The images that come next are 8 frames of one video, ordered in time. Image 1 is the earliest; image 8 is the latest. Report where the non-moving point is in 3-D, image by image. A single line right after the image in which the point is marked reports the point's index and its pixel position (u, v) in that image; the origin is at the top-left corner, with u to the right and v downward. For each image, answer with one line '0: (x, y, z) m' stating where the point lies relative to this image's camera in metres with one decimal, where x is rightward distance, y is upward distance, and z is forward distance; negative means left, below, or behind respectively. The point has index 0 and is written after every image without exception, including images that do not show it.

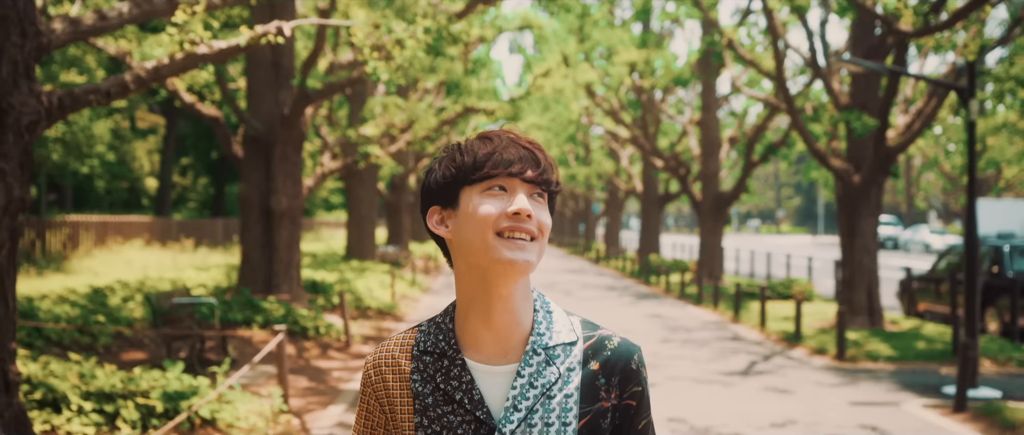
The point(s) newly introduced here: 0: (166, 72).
0: (-2.6, +1.1, +7.2) m
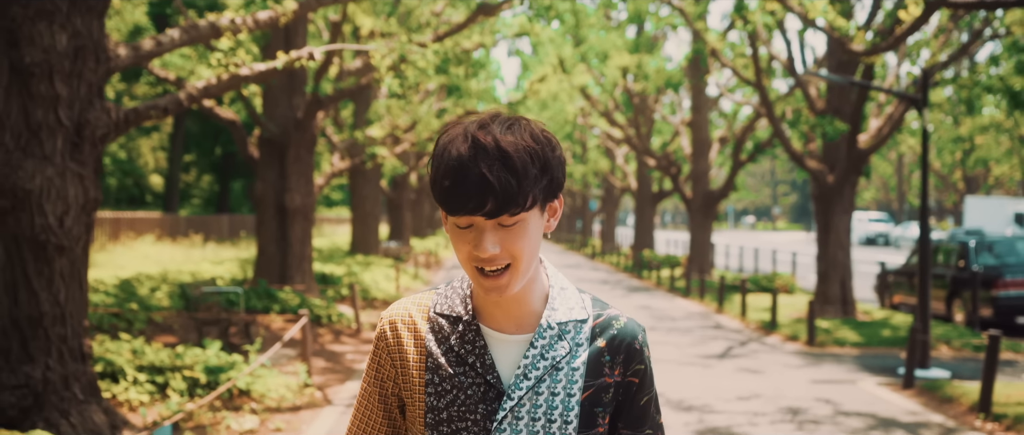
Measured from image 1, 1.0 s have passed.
0: (-2.6, +1.1, +8.3) m
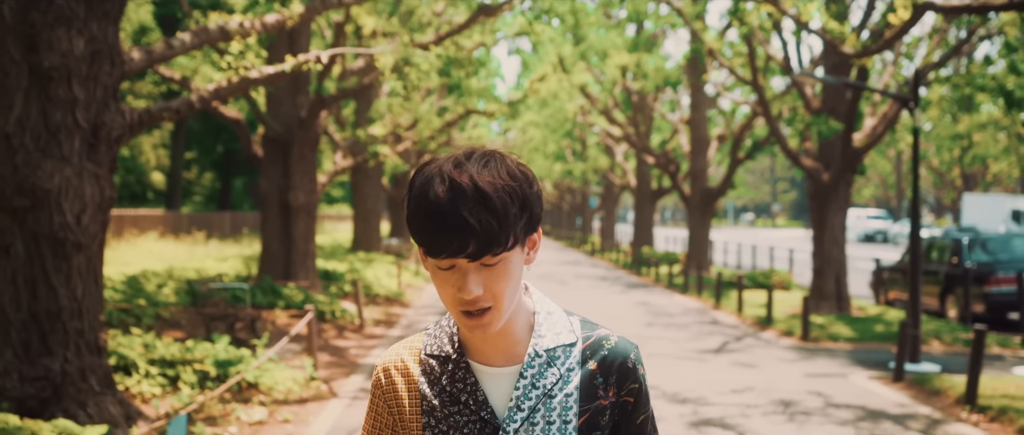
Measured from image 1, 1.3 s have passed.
0: (-2.6, +1.1, +8.6) m
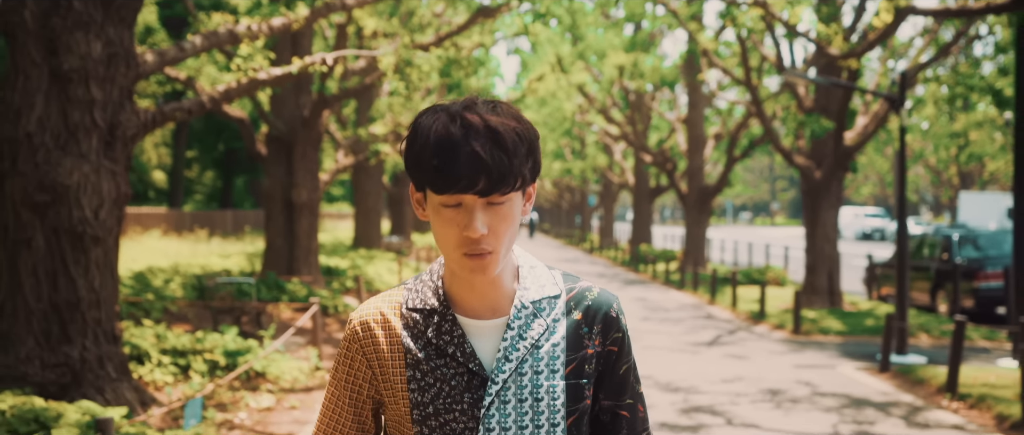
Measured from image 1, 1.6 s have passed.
0: (-2.6, +1.2, +8.9) m
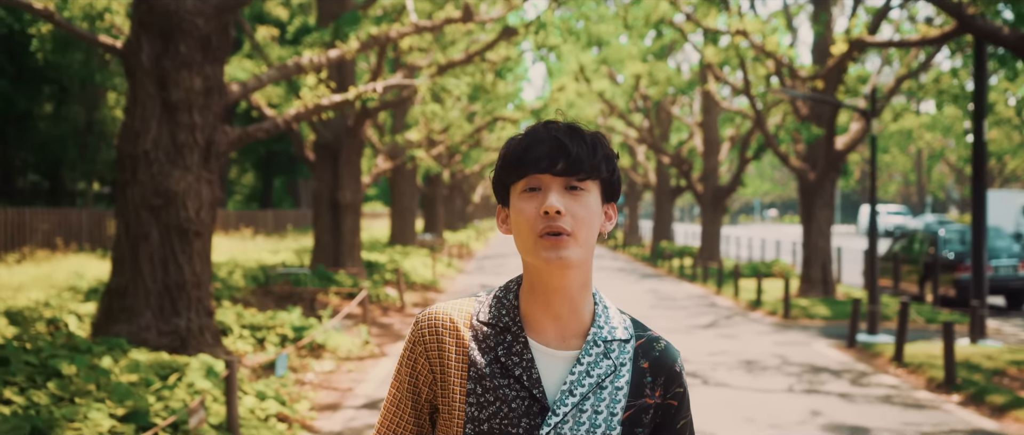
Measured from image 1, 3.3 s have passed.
0: (-2.4, +1.2, +10.9) m
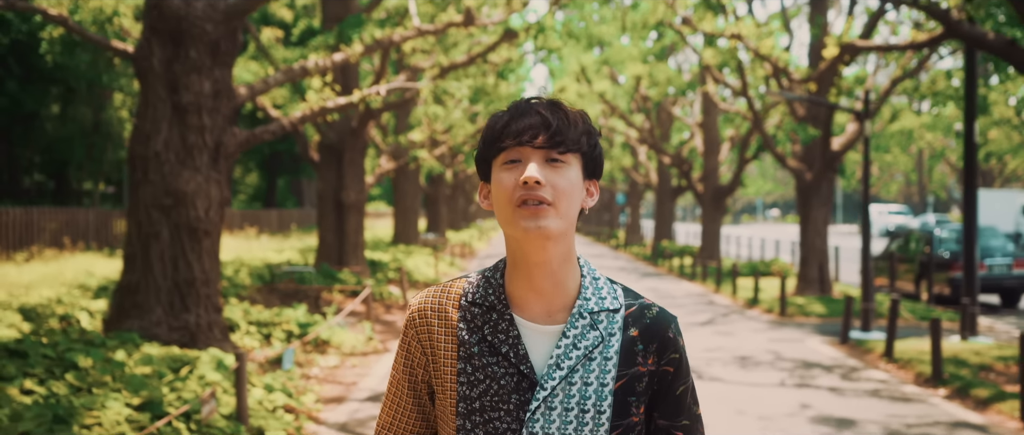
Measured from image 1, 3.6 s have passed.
0: (-2.4, +1.2, +11.2) m
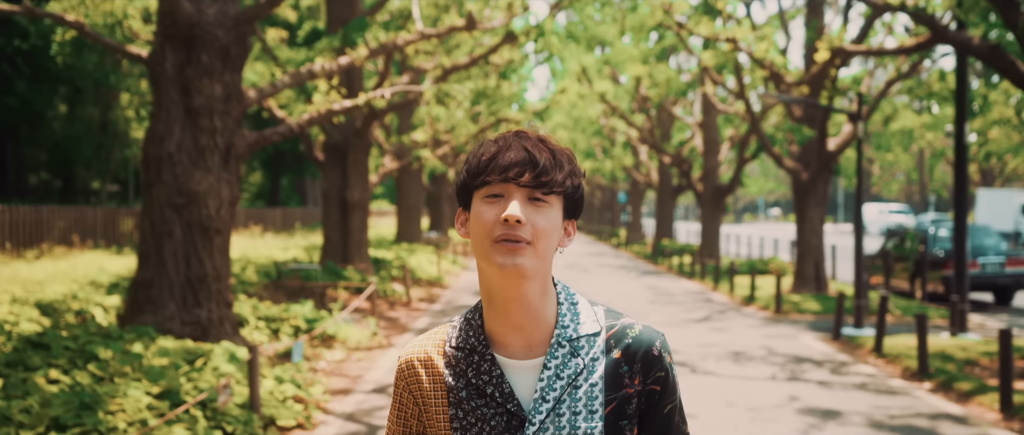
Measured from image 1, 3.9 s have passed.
0: (-2.4, +1.2, +11.6) m
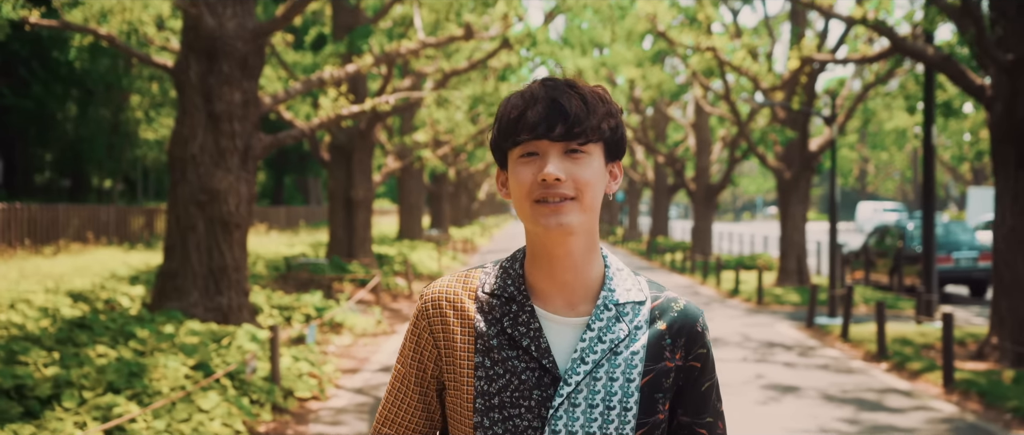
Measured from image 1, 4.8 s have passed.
0: (-2.5, +1.2, +12.5) m
